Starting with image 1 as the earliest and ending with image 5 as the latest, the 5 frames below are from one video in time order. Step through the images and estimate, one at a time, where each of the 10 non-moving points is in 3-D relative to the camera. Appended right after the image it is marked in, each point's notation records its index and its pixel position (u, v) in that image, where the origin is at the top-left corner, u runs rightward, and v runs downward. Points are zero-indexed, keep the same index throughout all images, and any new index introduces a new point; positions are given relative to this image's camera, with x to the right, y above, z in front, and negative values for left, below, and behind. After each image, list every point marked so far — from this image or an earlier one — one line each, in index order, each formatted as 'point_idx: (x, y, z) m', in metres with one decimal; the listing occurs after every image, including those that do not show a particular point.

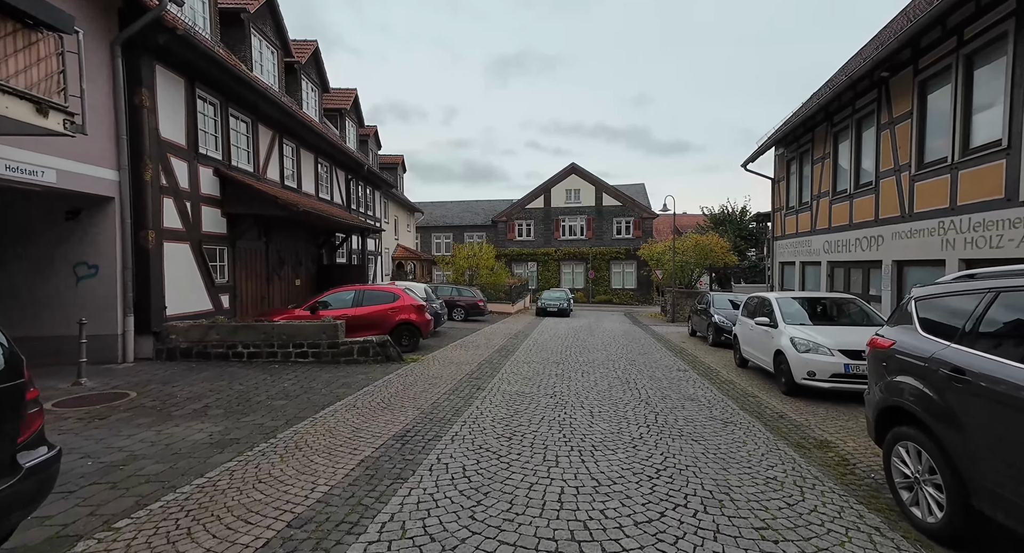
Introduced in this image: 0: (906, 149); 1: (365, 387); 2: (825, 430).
0: (+8.4, +2.7, +9.4) m
1: (-2.3, -1.8, +7.1) m
2: (+3.9, -1.9, +5.5) m
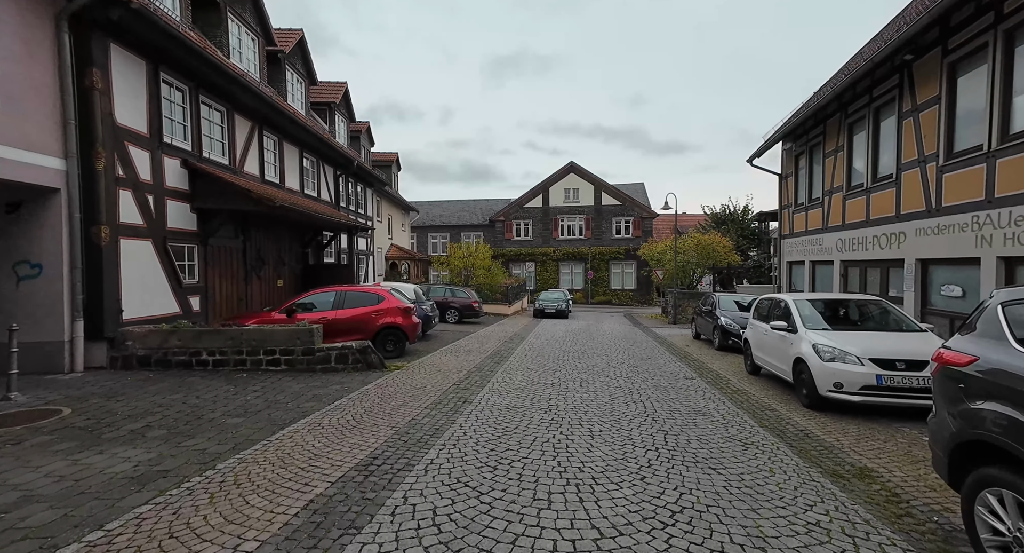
0: (+8.2, +2.7, +8.7) m
1: (-2.5, -1.8, +6.3) m
2: (+3.7, -1.9, +4.7) m
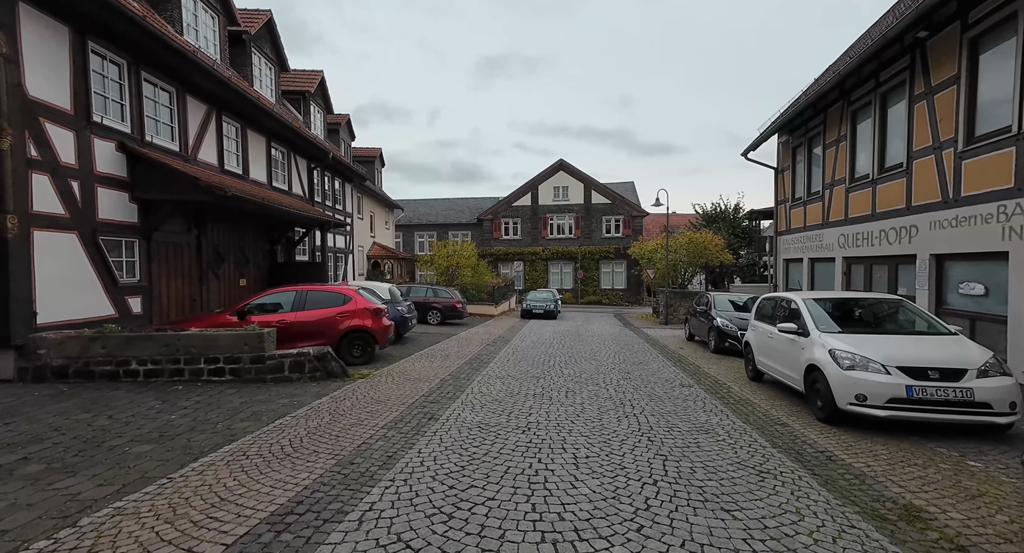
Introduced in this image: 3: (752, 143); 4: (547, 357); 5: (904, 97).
0: (+7.9, +2.8, +7.9) m
1: (-2.8, -1.7, +5.4) m
2: (+3.4, -1.8, +3.9) m
3: (+9.0, +5.0, +16.6) m
4: (+0.8, -2.0, +10.9) m
5: (+8.2, +3.7, +9.2) m
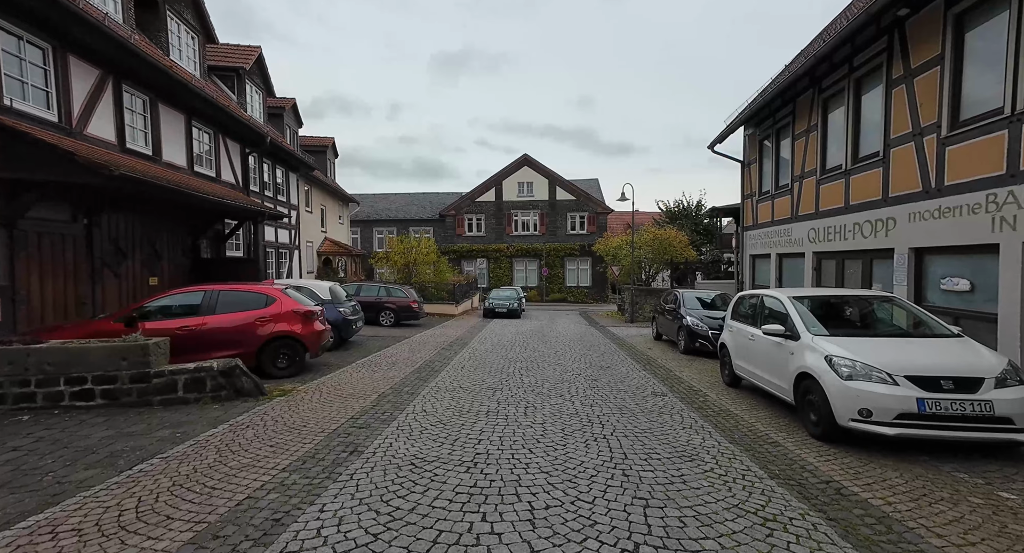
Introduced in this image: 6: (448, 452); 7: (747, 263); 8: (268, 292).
0: (+7.0, +2.8, +7.4) m
1: (-3.4, -1.7, +4.1) m
2: (+3.0, -1.8, +3.1) m
3: (+7.6, +5.1, +16.2) m
4: (-0.1, -1.9, +9.8) m
5: (+7.3, +3.8, +8.7) m
6: (-0.7, -1.8, +4.5) m
7: (+8.2, +0.5, +15.4) m
8: (-4.5, -0.3, +8.0) m
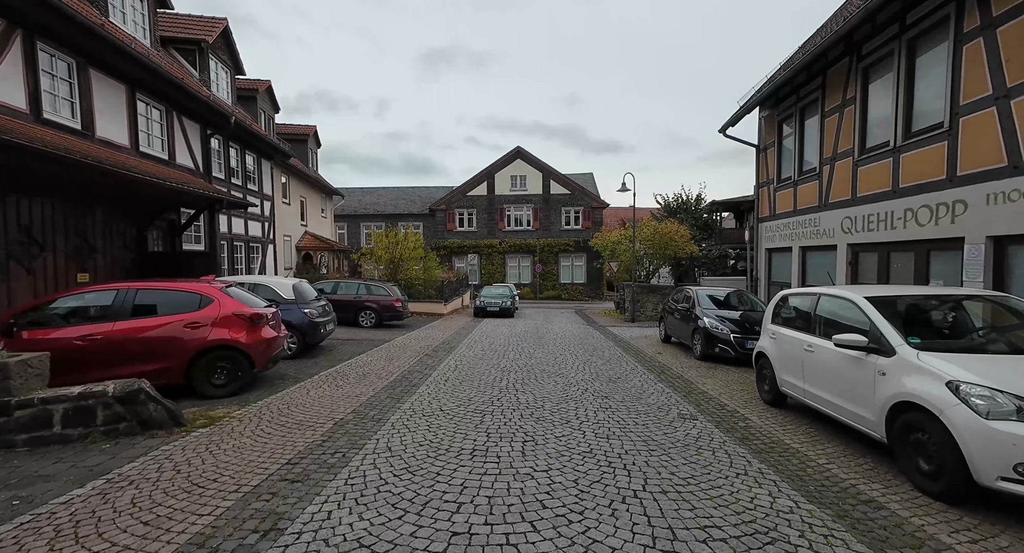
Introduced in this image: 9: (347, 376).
0: (+7.0, +2.9, +6.0) m
1: (-3.4, -1.7, +2.5) m
2: (+3.0, -1.7, +1.7) m
3: (+7.3, +5.3, +14.8) m
4: (-0.3, -1.8, +8.3) m
5: (+7.2, +3.9, +7.3) m
6: (-0.7, -1.7, +3.1) m
7: (+8.0, +0.6, +14.0) m
8: (-4.6, -0.2, +6.5) m
9: (-3.0, -1.8, +8.0) m
